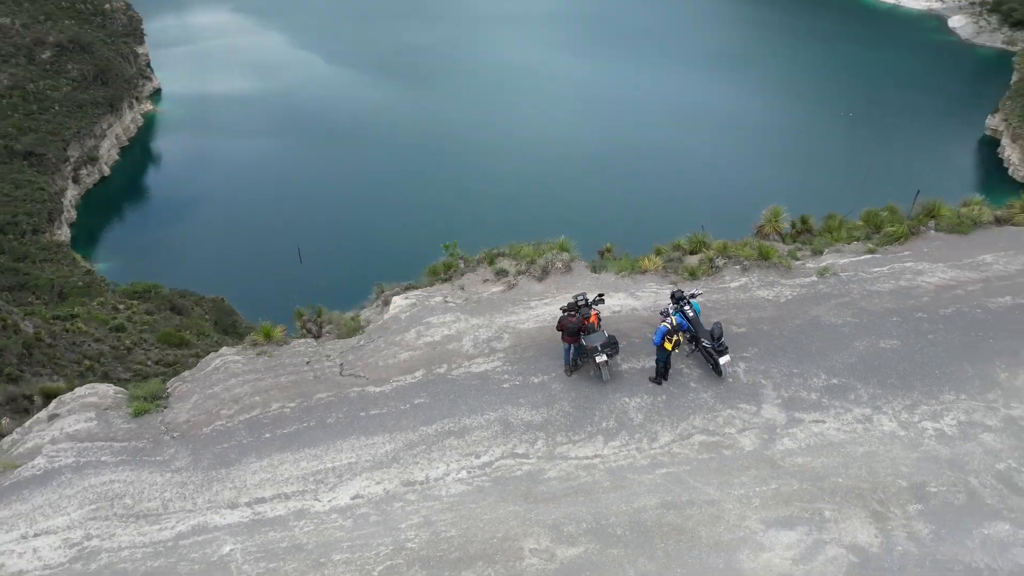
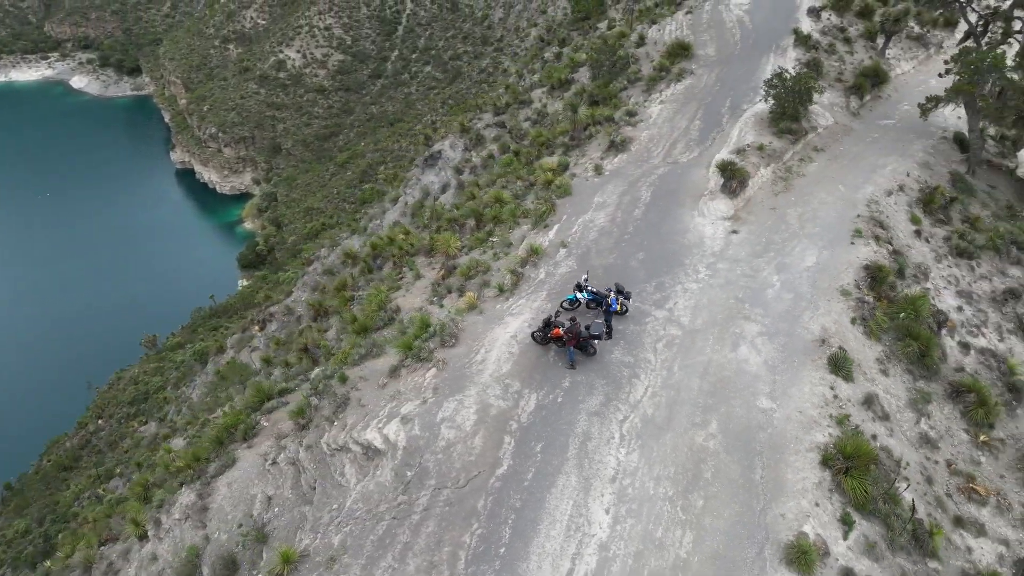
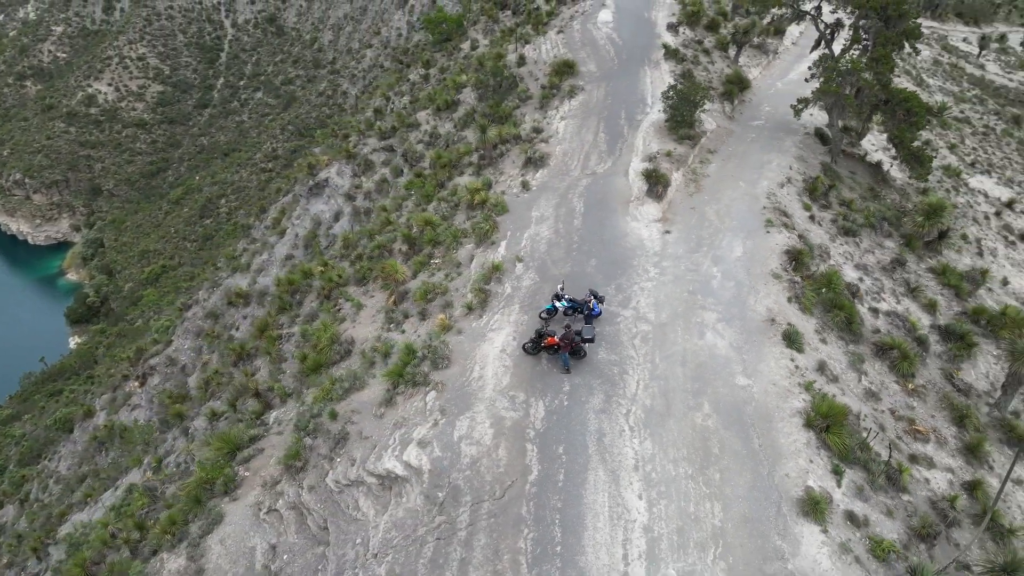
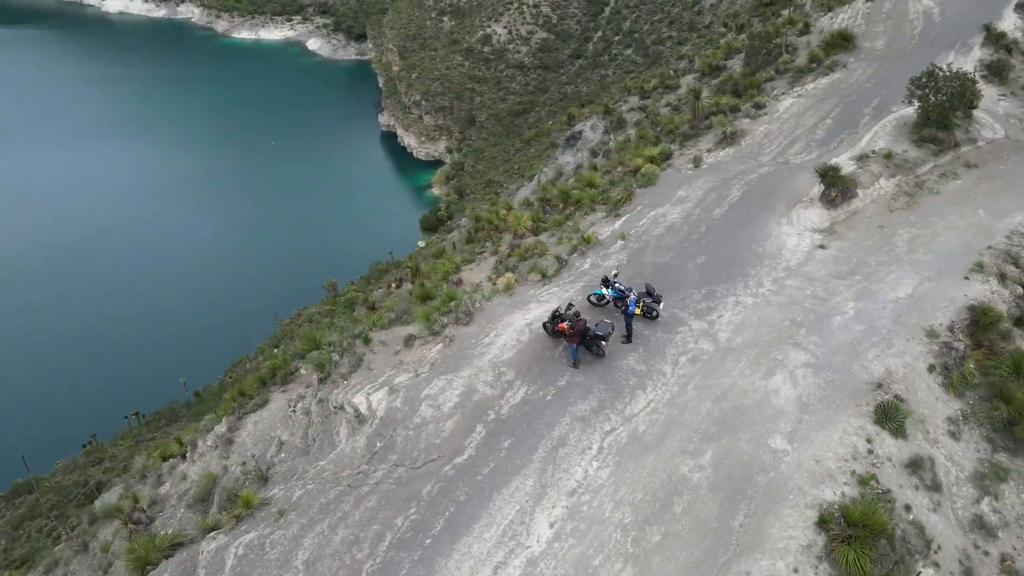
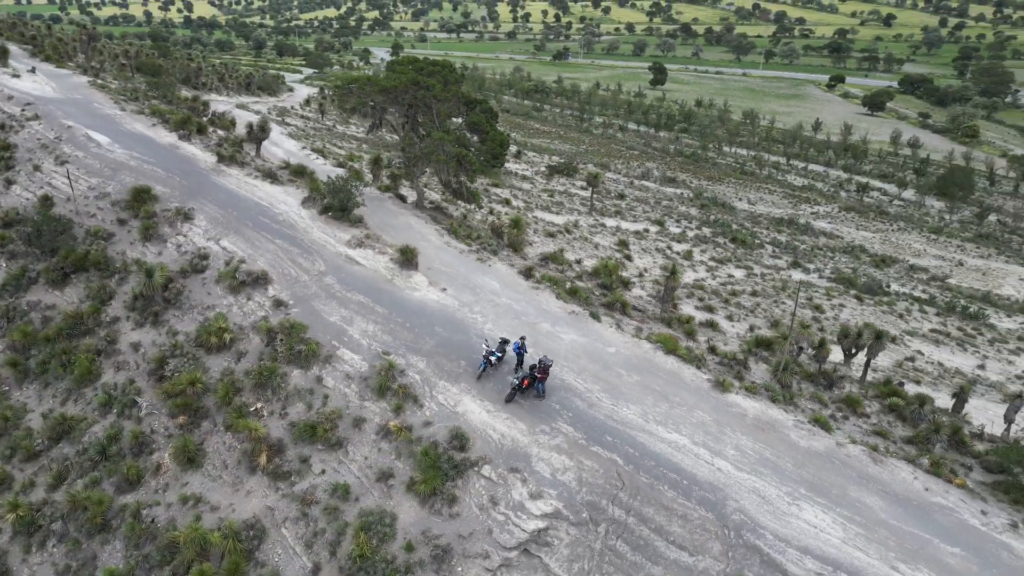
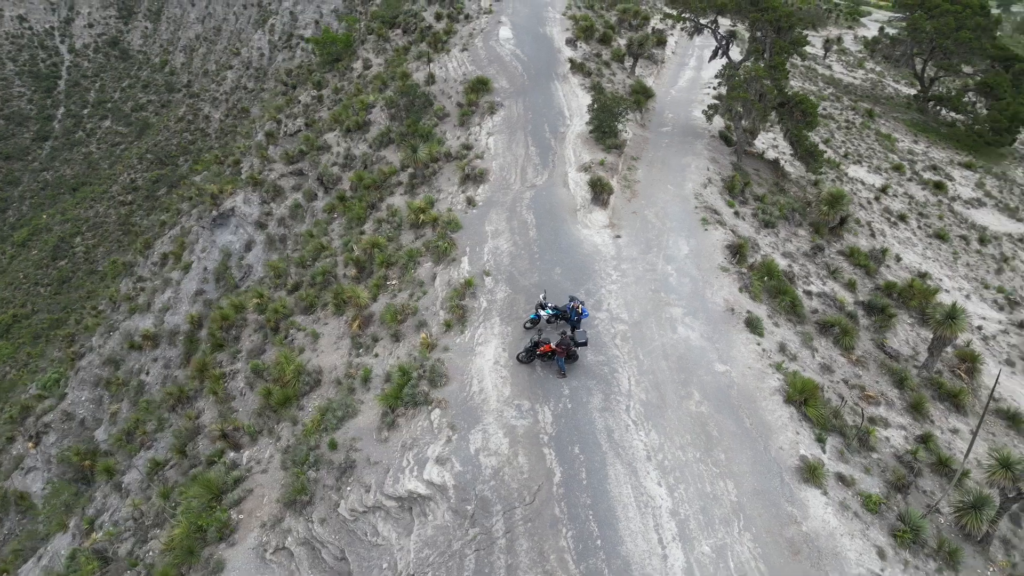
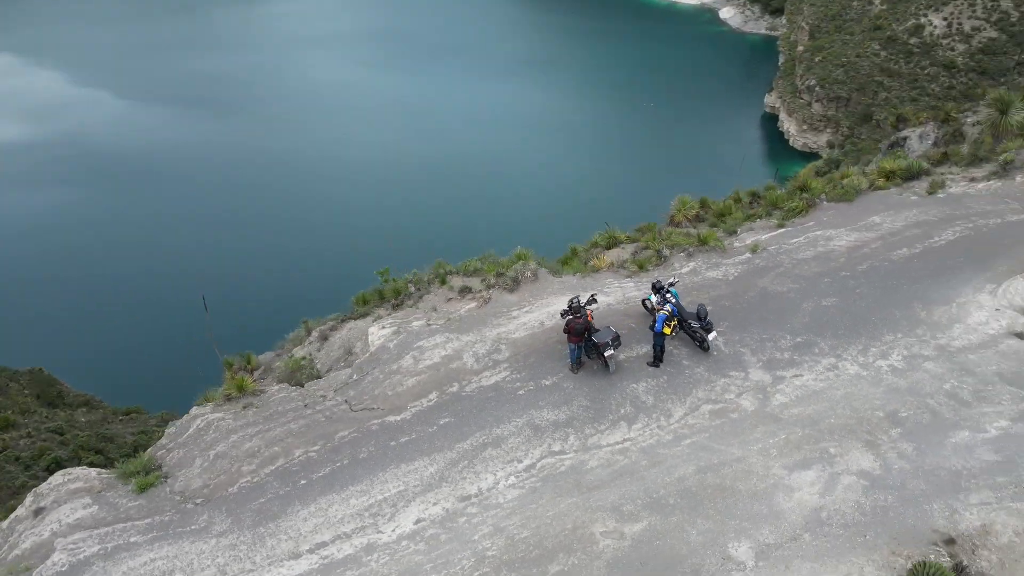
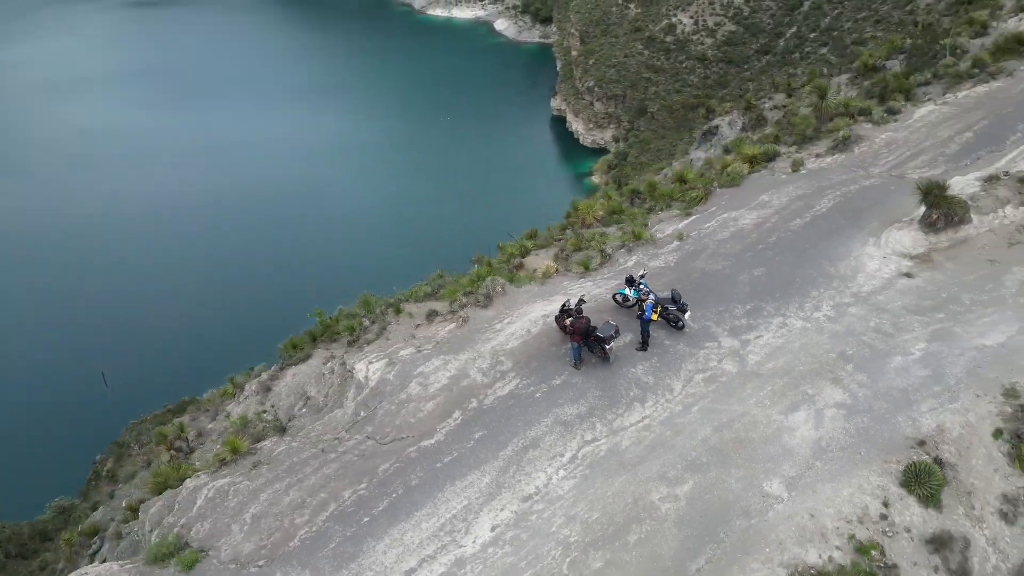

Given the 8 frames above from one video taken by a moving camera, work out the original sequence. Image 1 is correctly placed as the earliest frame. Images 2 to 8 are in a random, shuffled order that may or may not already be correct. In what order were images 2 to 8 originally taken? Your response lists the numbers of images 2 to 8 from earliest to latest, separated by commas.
7, 8, 4, 2, 3, 6, 5
